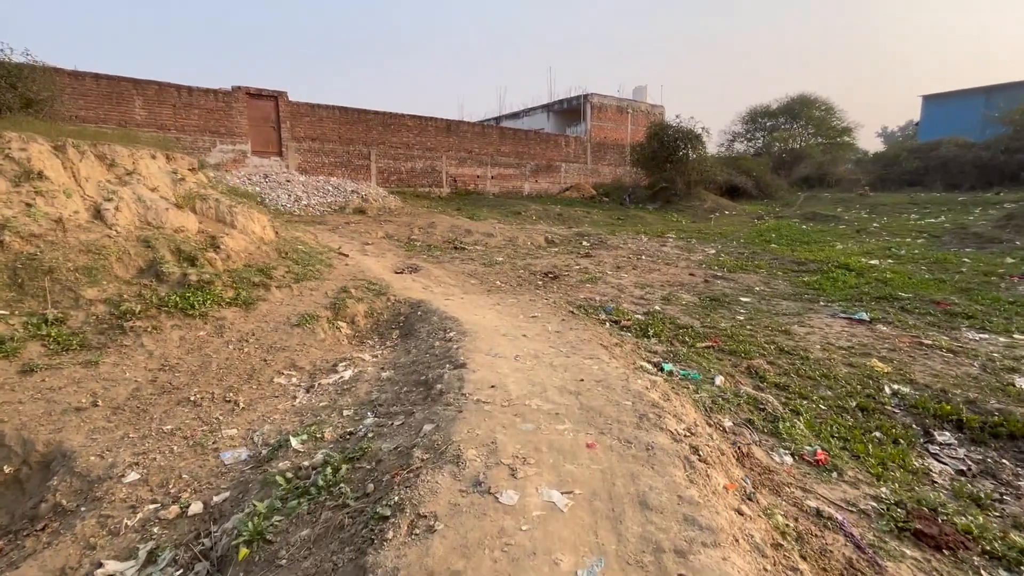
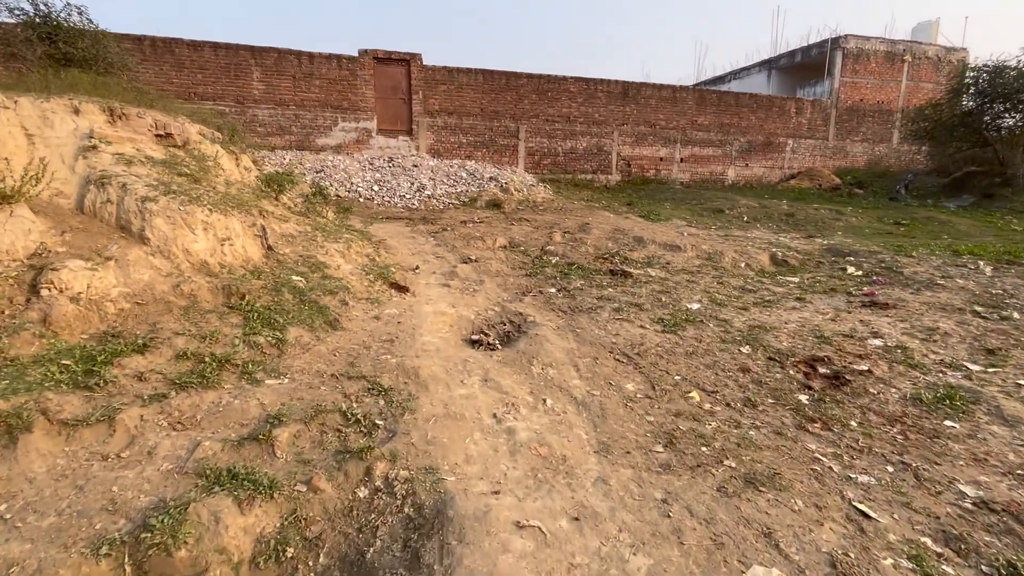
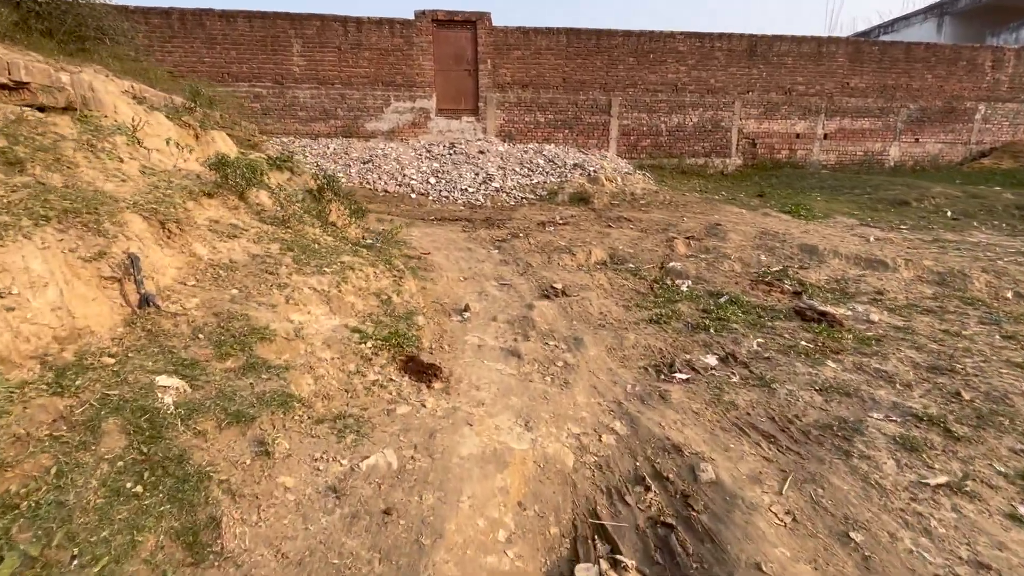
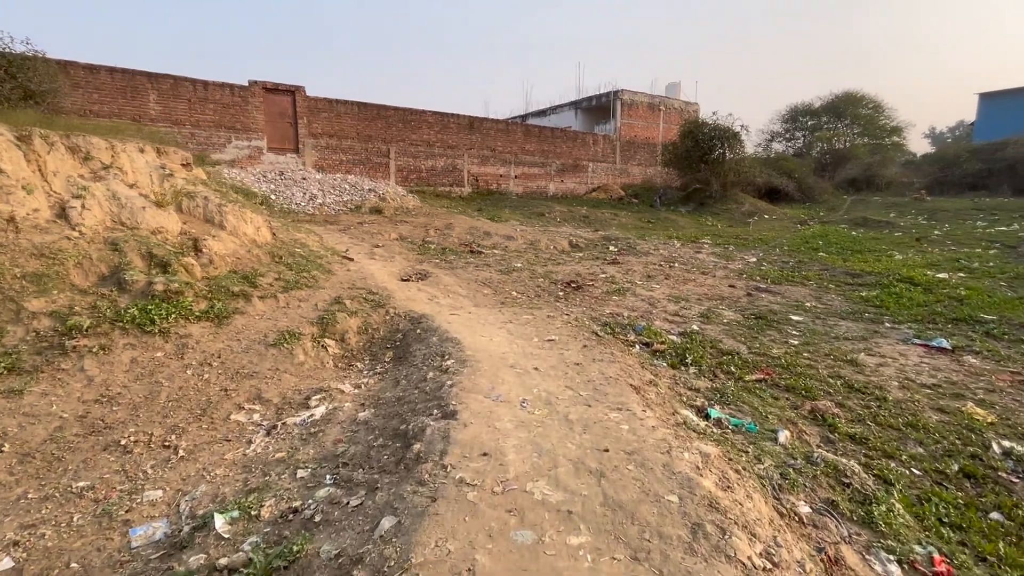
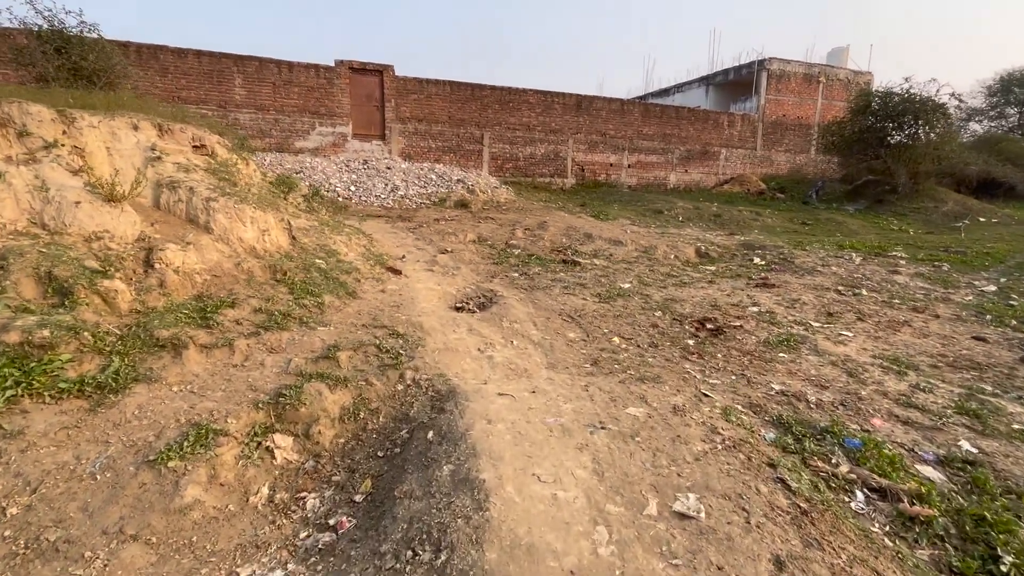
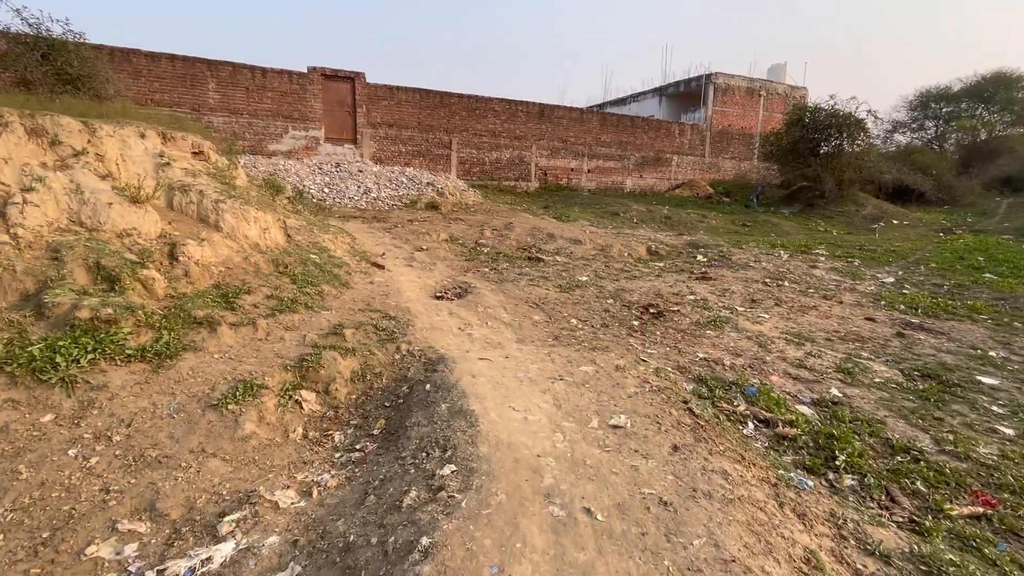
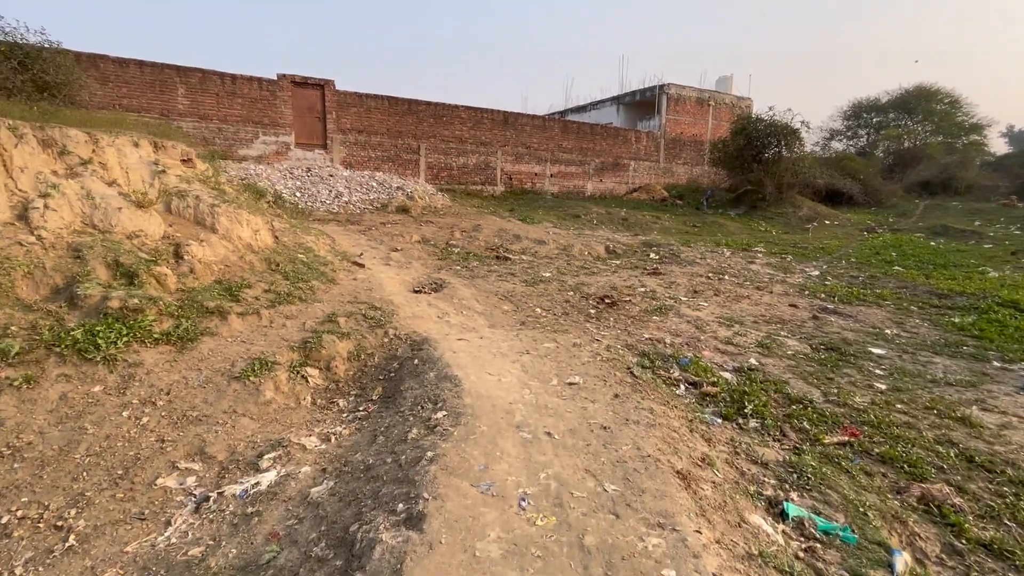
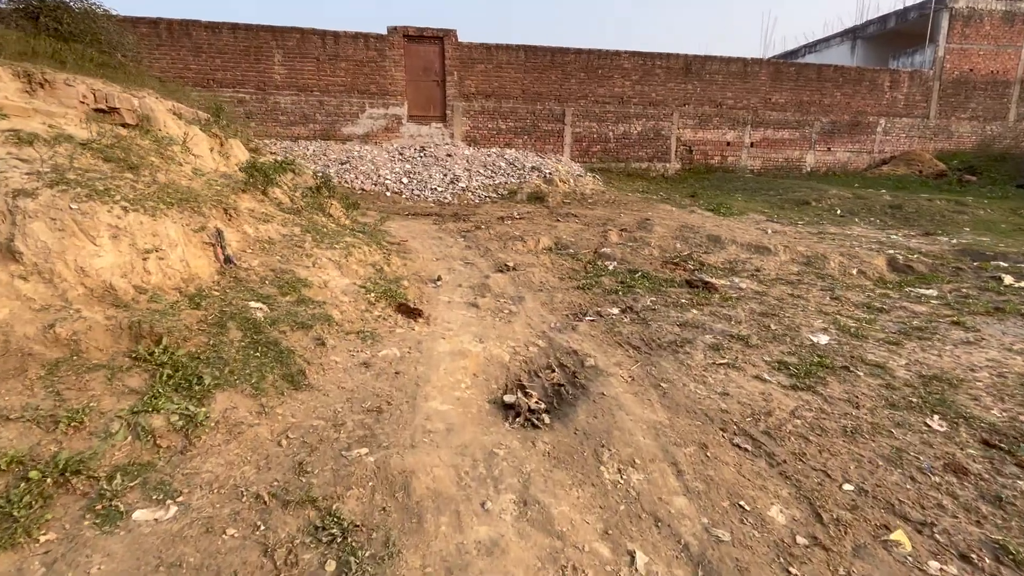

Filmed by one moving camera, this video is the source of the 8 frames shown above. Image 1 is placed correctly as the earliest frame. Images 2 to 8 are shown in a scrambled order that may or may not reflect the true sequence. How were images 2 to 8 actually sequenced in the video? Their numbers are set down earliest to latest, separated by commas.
4, 7, 6, 5, 2, 8, 3
